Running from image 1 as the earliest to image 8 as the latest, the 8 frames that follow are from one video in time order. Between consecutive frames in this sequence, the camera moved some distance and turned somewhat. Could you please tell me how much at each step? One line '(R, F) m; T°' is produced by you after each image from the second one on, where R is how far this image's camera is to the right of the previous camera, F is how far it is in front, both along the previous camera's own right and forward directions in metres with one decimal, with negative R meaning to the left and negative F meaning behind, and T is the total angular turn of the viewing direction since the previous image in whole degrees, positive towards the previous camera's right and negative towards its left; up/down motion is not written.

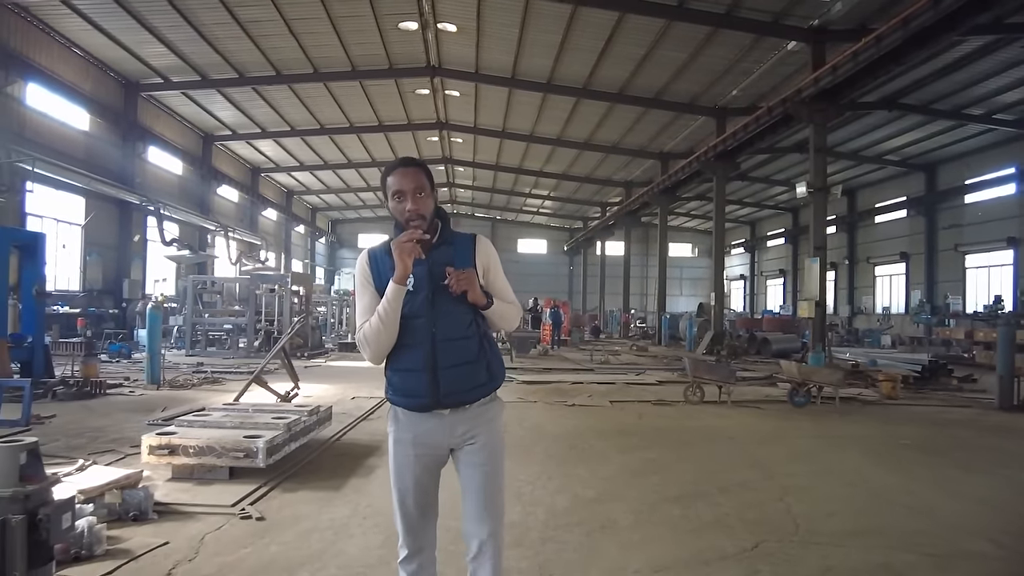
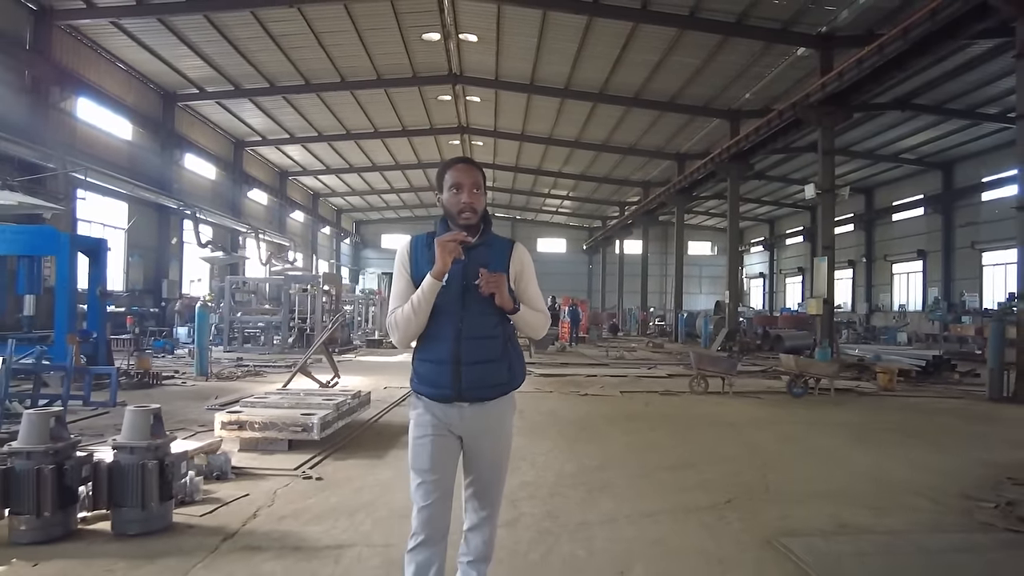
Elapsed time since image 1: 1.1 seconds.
(0.0, -0.5) m; -2°
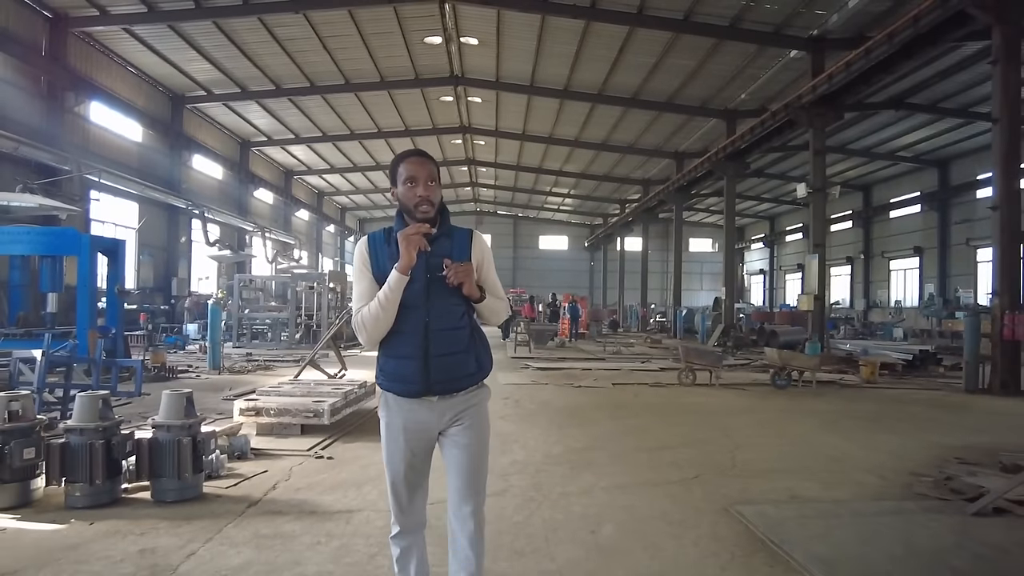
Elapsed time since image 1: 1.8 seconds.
(+0.1, -0.3) m; 0°
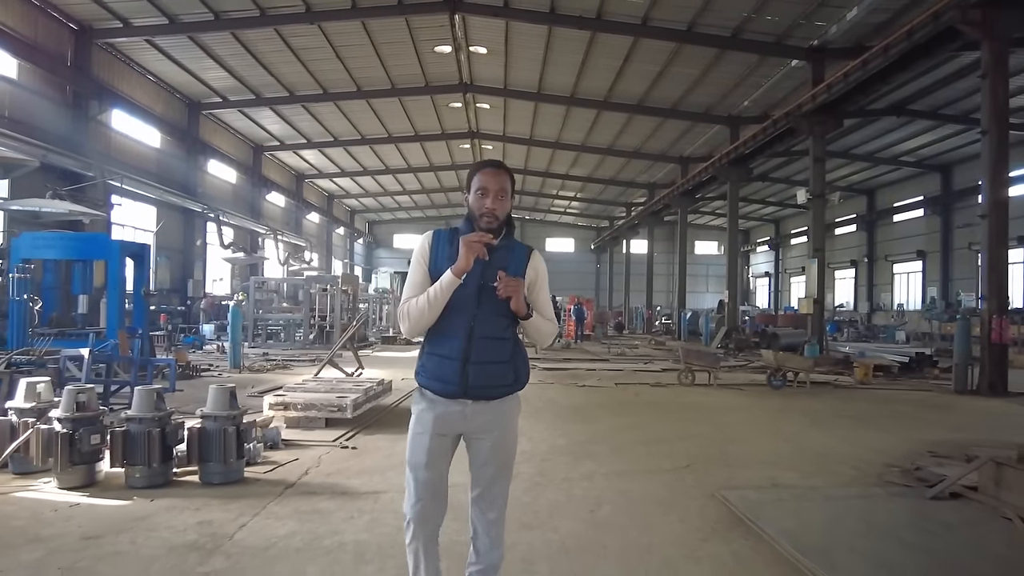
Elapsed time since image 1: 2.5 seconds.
(0.0, -0.3) m; -1°
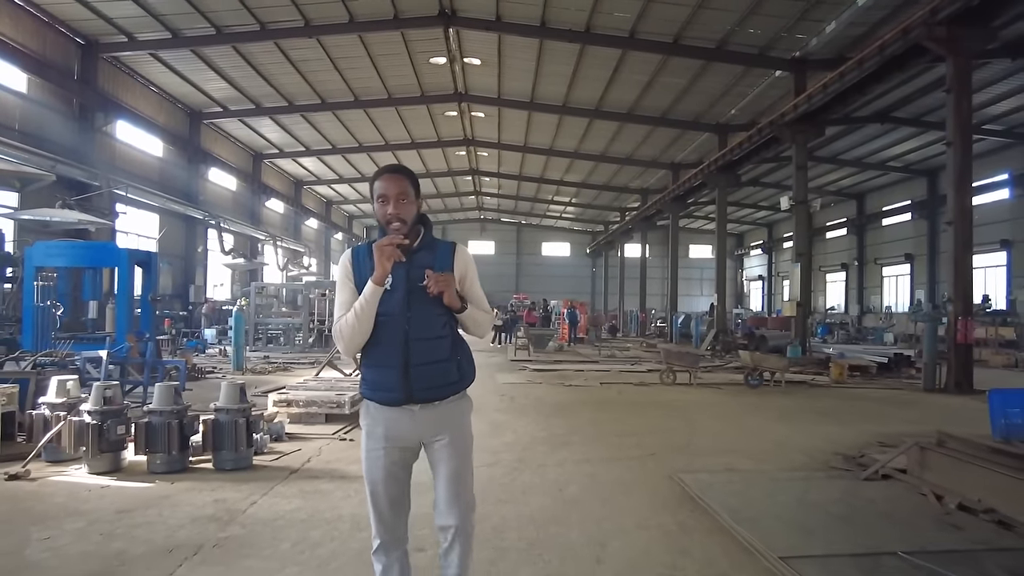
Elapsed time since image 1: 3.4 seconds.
(+0.1, -0.4) m; 0°
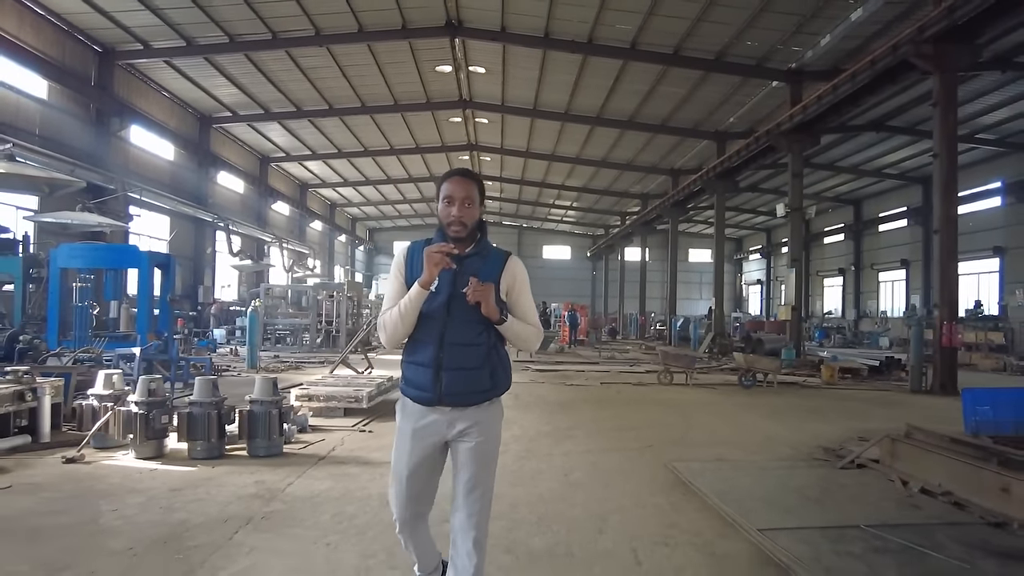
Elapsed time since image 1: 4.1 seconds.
(-0.1, -0.3) m; 0°
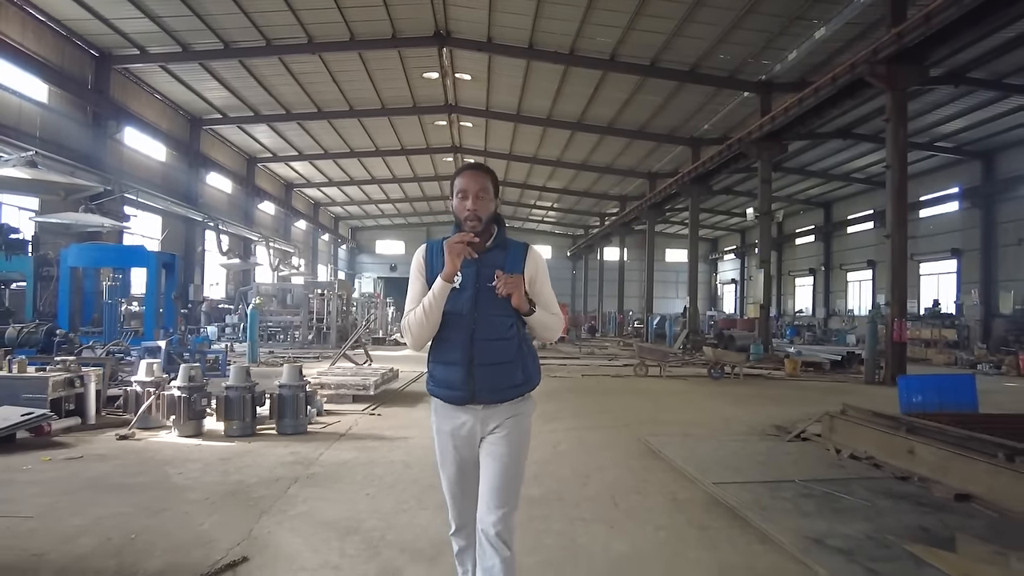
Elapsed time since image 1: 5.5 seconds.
(-0.1, -0.5) m; +2°
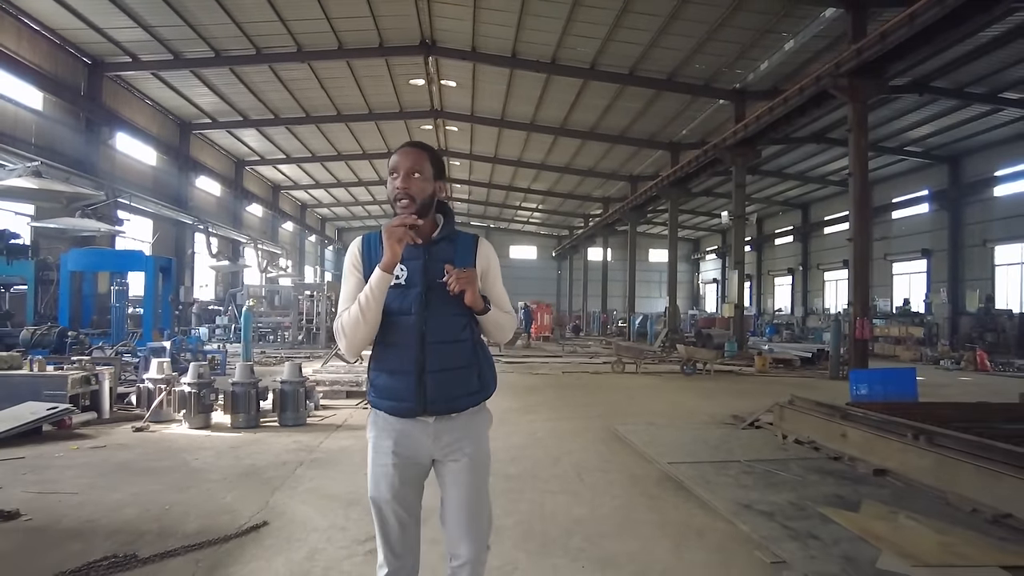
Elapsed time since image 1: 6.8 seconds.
(0.0, -0.4) m; +1°
